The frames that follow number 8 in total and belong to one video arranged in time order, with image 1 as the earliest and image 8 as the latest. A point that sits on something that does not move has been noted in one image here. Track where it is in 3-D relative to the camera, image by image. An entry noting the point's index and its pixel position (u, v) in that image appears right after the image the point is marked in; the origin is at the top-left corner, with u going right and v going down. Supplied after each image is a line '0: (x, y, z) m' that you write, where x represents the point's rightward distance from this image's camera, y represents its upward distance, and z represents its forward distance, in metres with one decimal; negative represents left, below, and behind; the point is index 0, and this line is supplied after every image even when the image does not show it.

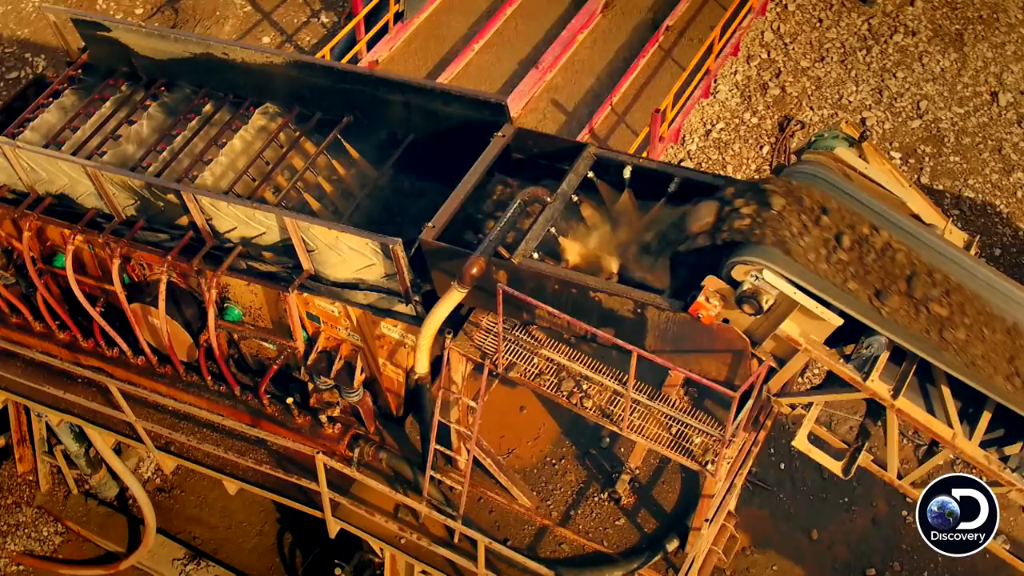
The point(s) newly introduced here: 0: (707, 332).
0: (+0.8, -0.2, +6.3) m
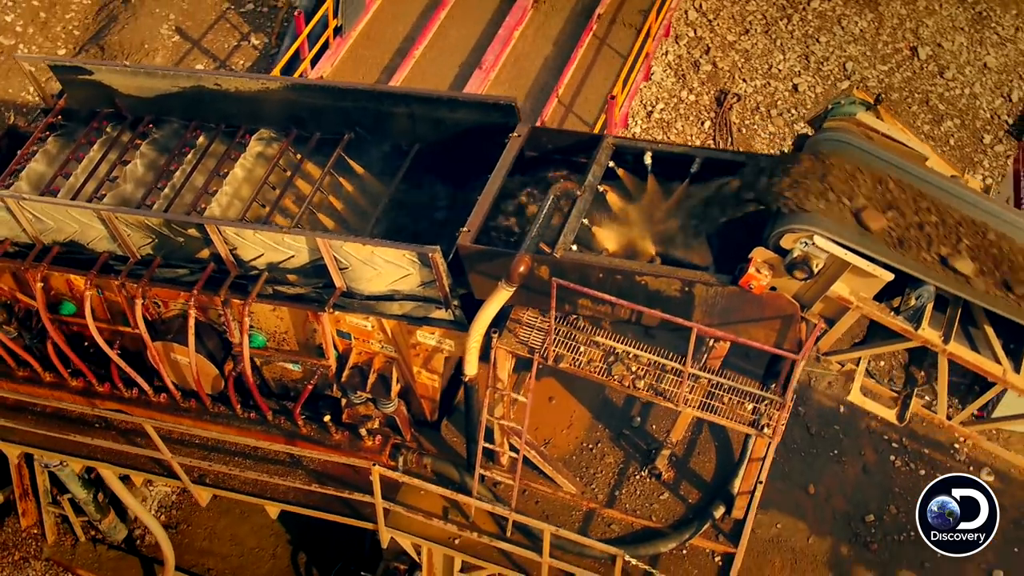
0: (+1.1, -0.1, +6.5) m
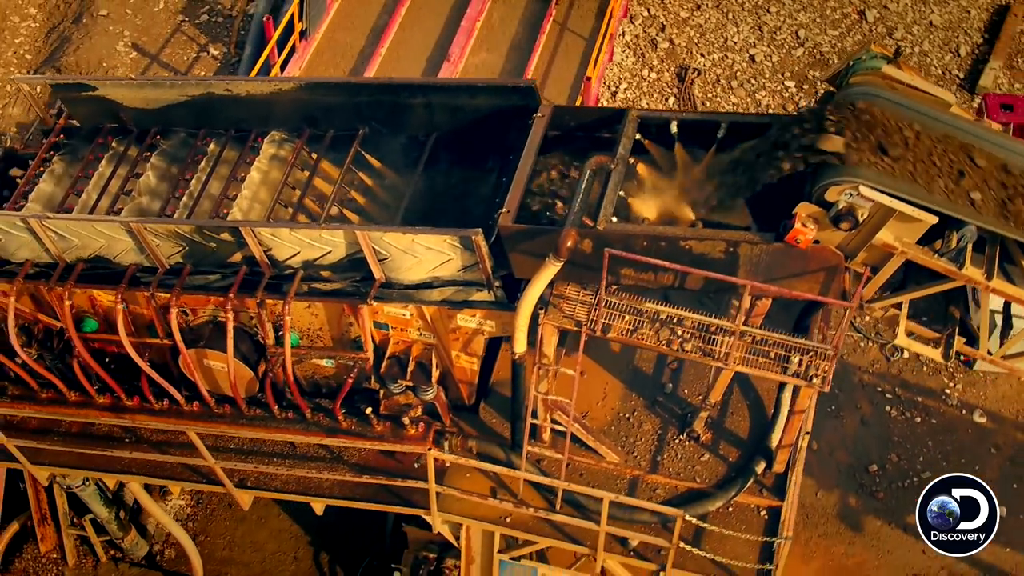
0: (+1.3, +0.2, +6.7) m
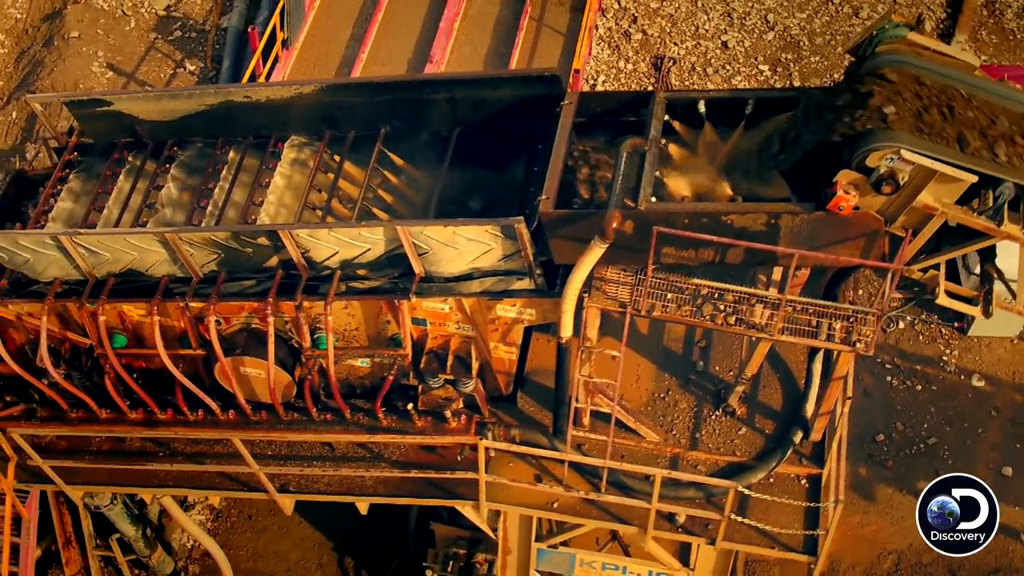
0: (+1.6, +0.3, +6.9) m
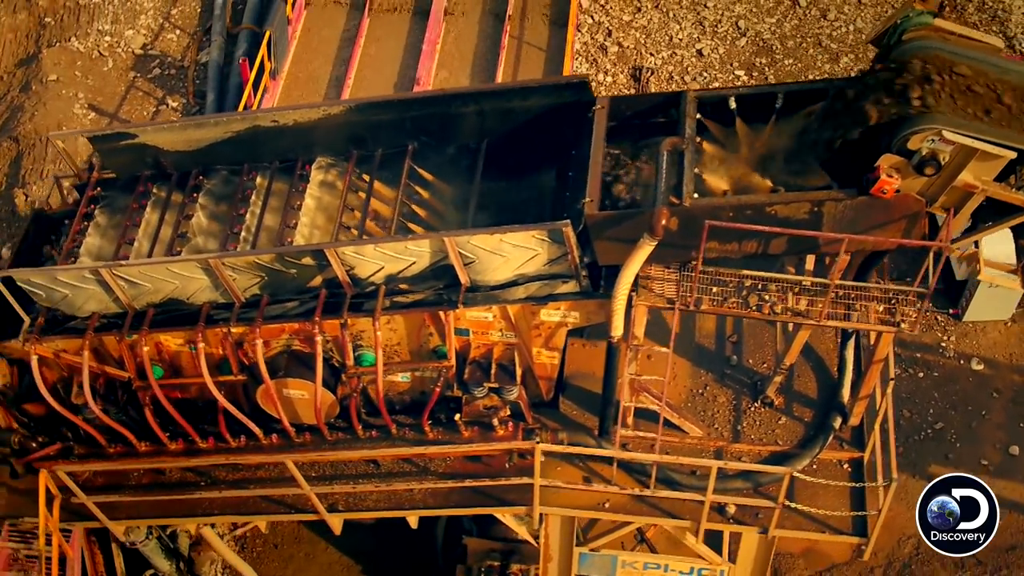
0: (+1.8, +0.4, +7.1) m
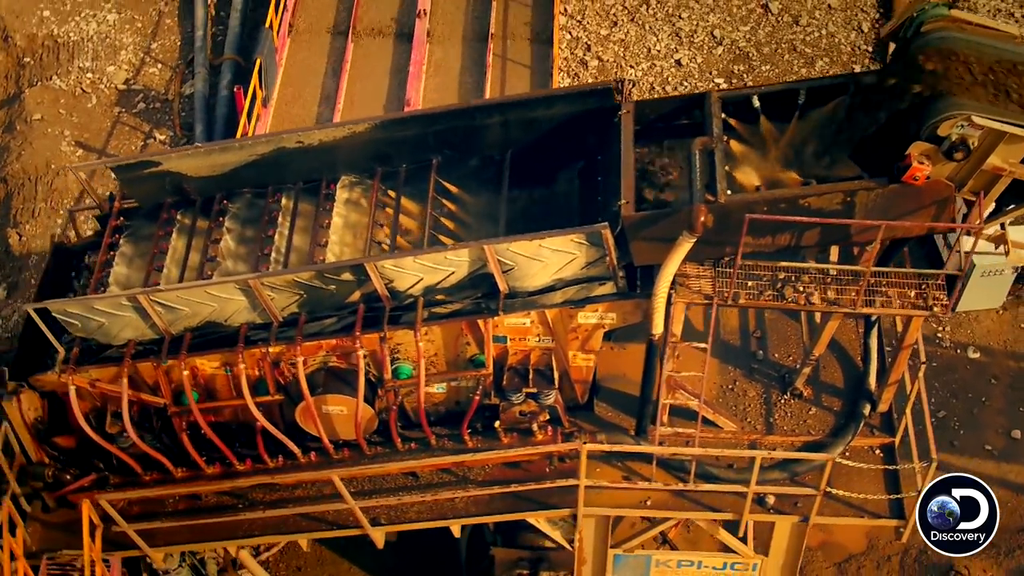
0: (+2.0, +0.5, +7.3) m
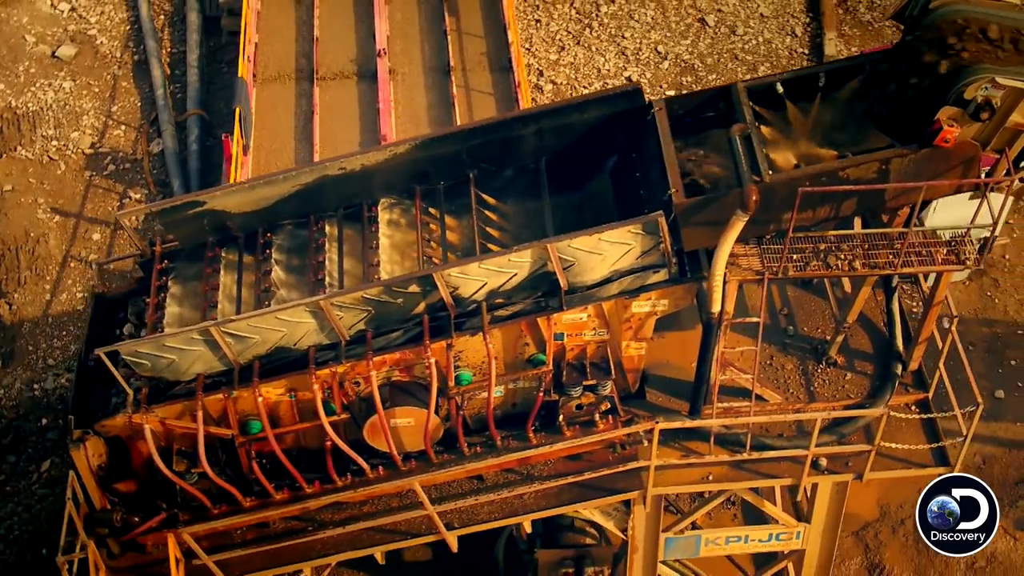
0: (+2.4, +0.7, +7.9) m
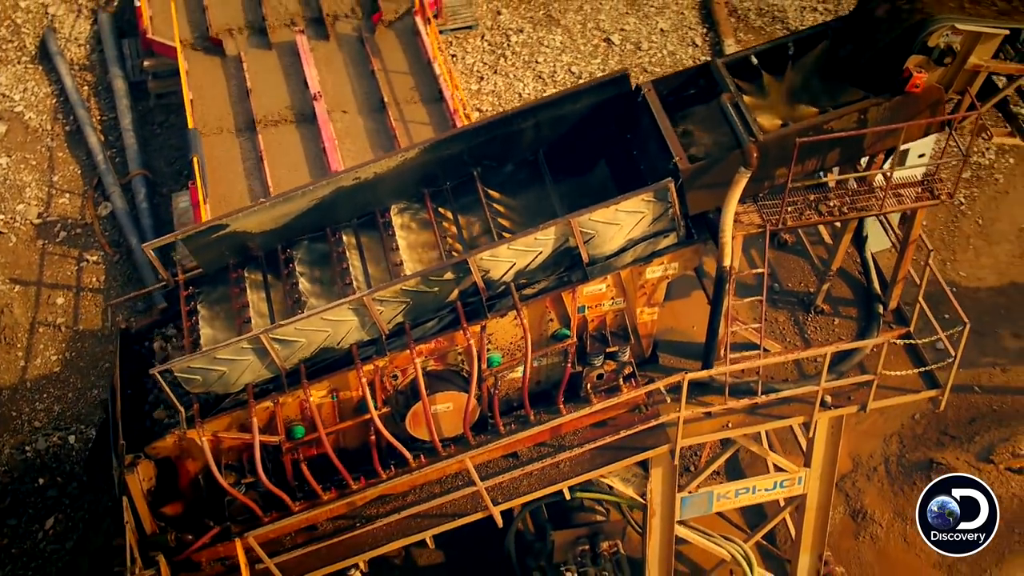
0: (+2.4, +1.1, +8.8) m
